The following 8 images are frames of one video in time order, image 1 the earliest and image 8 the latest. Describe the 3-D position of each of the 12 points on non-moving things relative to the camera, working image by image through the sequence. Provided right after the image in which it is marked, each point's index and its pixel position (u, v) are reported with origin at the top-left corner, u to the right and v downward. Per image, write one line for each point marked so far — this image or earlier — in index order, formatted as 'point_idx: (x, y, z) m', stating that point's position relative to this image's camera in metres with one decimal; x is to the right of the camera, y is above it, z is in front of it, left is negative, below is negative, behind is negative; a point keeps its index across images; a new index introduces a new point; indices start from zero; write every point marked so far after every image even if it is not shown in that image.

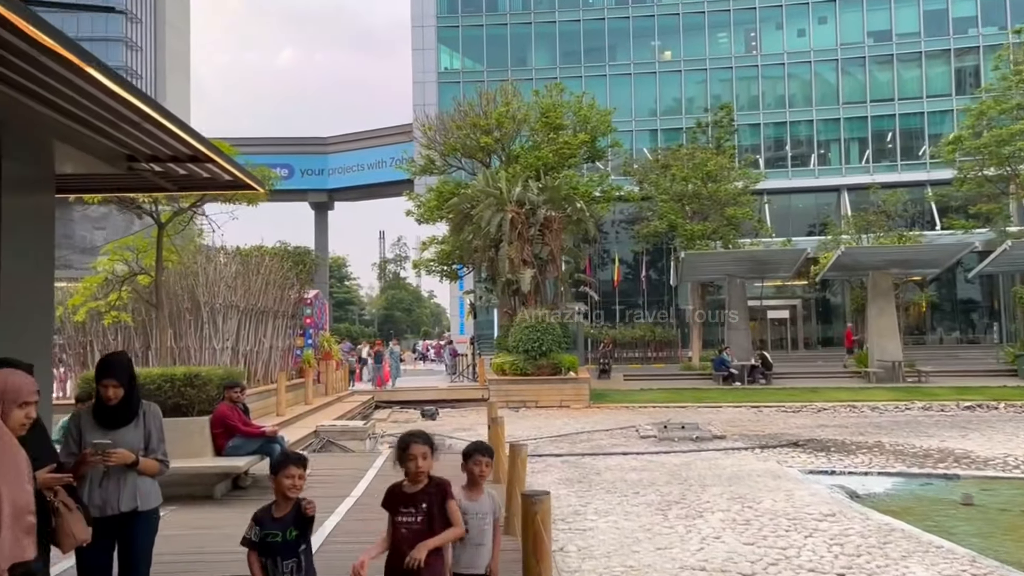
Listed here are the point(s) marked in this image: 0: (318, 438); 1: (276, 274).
0: (-3.4, -2.6, +15.2) m
1: (-4.9, +0.3, +17.9) m
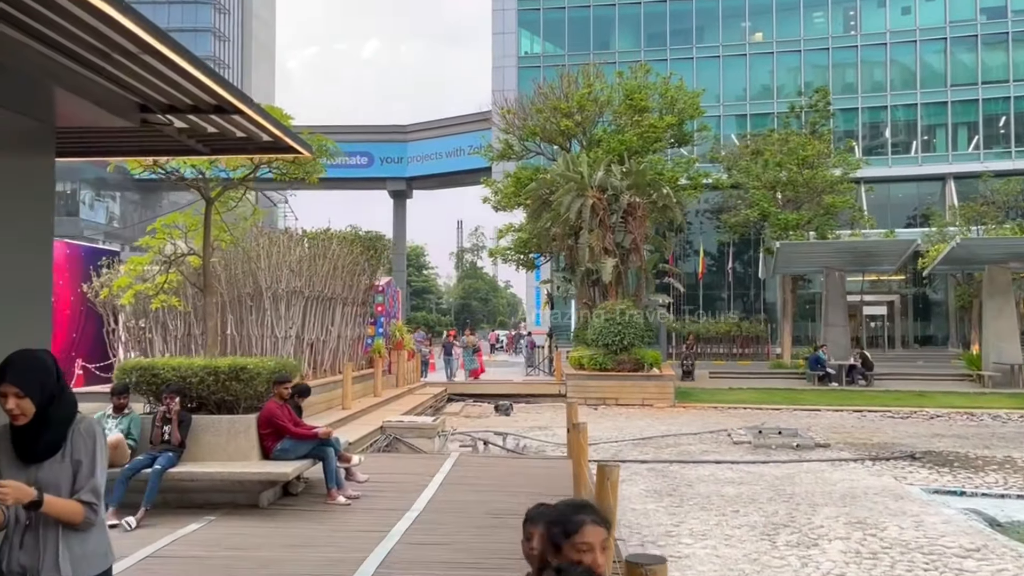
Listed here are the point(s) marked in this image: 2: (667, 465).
0: (-2.1, -2.4, +14.2) m
1: (-3.3, +0.5, +16.9) m
2: (+2.6, -2.9, +14.2) m
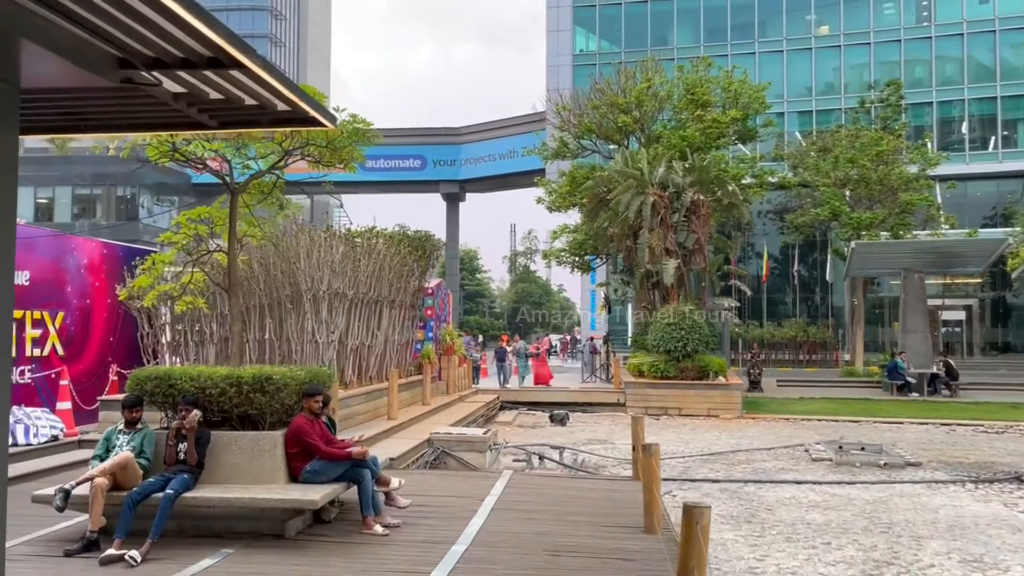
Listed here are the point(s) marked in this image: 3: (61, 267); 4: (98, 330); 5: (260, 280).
0: (-1.2, -2.4, +13.1) m
1: (-2.3, +0.5, +16.0) m
2: (+3.4, -3.0, +12.8) m
3: (-7.0, +0.3, +13.4) m
4: (-6.9, -0.7, +14.3) m
5: (-3.8, +0.1, +13.0) m
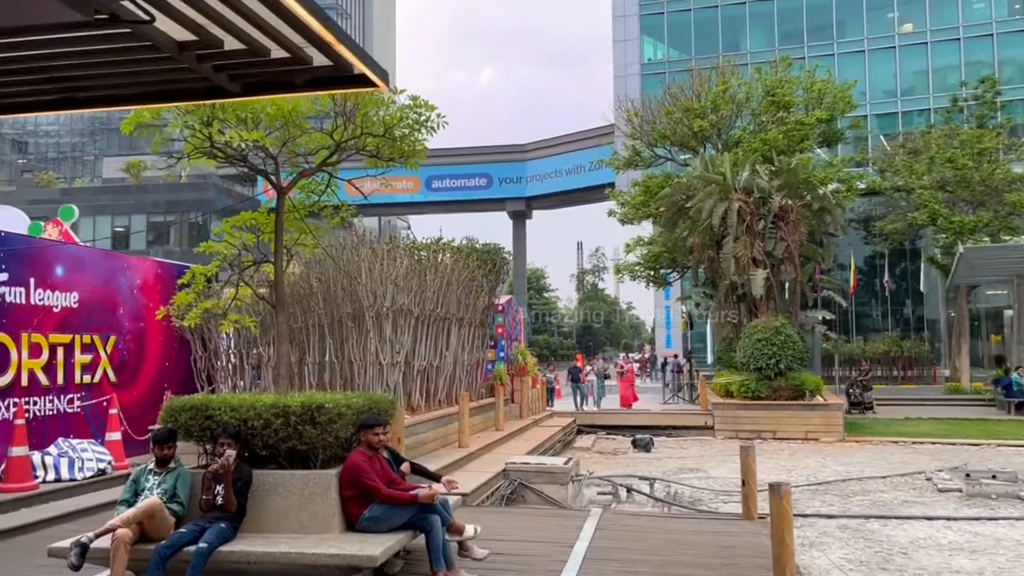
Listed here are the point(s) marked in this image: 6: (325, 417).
0: (0.0, -2.6, +11.8) m
1: (-0.9, +0.2, +14.8) m
2: (+4.6, -3.1, +11.1) m
3: (-5.9, 0.0, +12.7) m
4: (-5.6, -1.0, +13.4) m
5: (-2.7, -0.1, +12.0) m
6: (-1.4, -1.0, +6.4) m
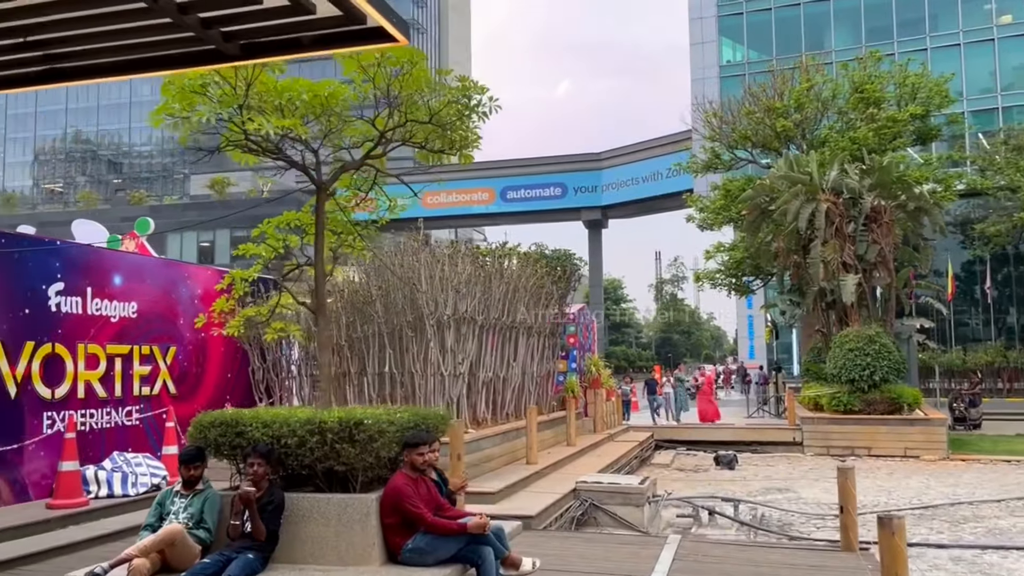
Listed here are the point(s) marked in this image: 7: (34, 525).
0: (+0.9, -2.7, +11.0) m
1: (+0.2, +0.1, +14.1) m
2: (+5.4, -3.1, +9.9) m
3: (-4.9, -0.1, +12.4) m
4: (-4.6, -1.2, +13.1) m
5: (-1.8, -0.2, +11.4) m
6: (-1.0, -1.0, +5.8) m
7: (-4.8, -2.4, +8.6) m
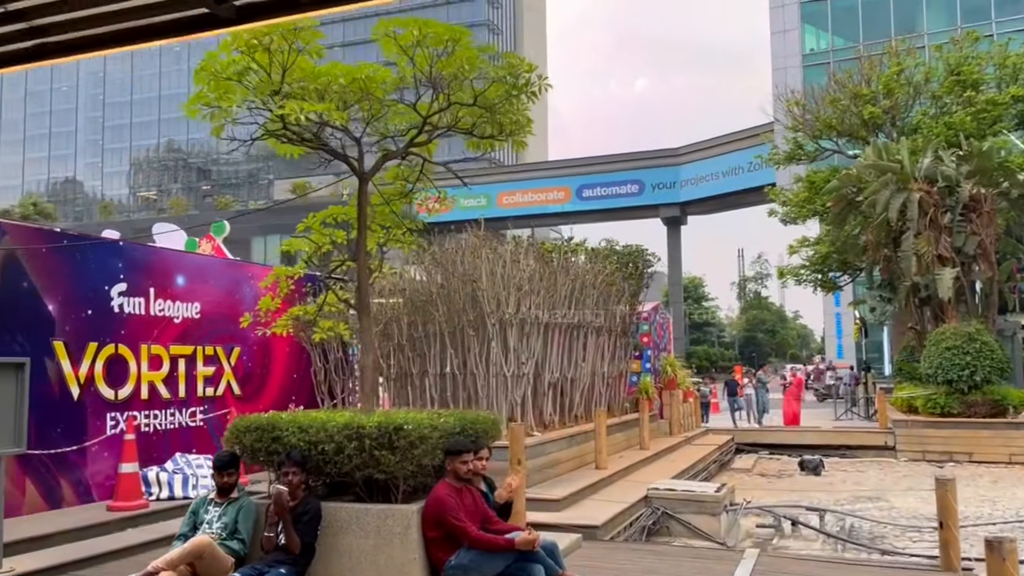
0: (+1.7, -2.7, +10.4) m
1: (+1.3, +0.1, +13.6) m
2: (+6.1, -3.0, +8.9) m
3: (-3.9, -0.1, +12.3) m
4: (-3.5, -1.2, +13.0) m
5: (-0.9, -0.2, +11.1) m
6: (-0.7, -1.0, +5.4) m
7: (-4.2, -2.4, +8.5) m
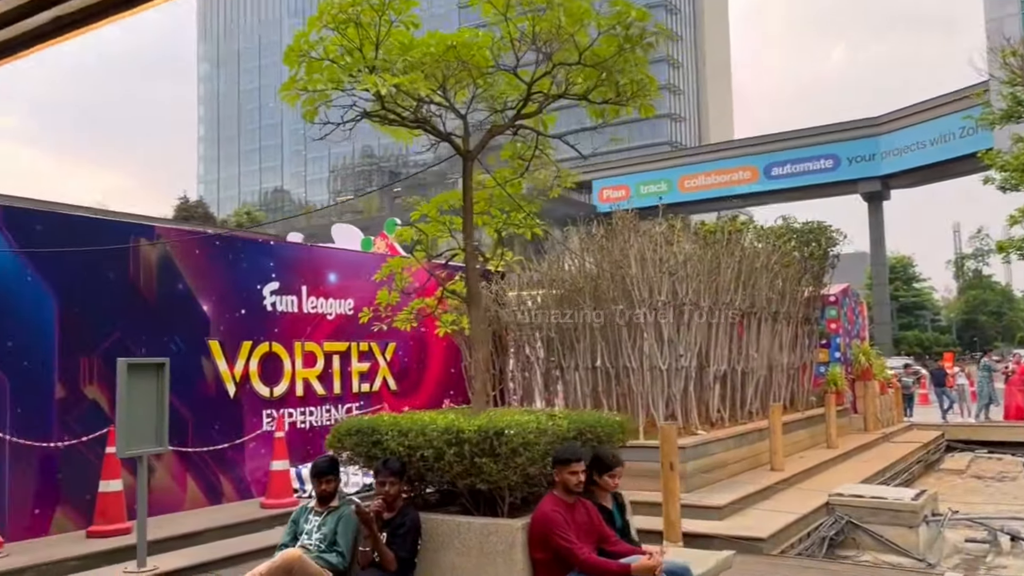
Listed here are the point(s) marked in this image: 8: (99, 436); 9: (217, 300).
0: (+3.4, -2.4, +9.2) m
1: (+3.7, +0.4, +12.3) m
2: (+7.4, -2.6, +6.7) m
3: (-1.7, -0.1, +12.2) m
4: (-1.1, -1.1, +12.9) m
5: (+0.9, -0.1, +10.4) m
6: (0.0, -0.9, +4.8) m
7: (-2.7, -2.4, +8.6) m
8: (-4.0, -1.4, +8.4) m
9: (-3.4, -0.1, +9.8) m
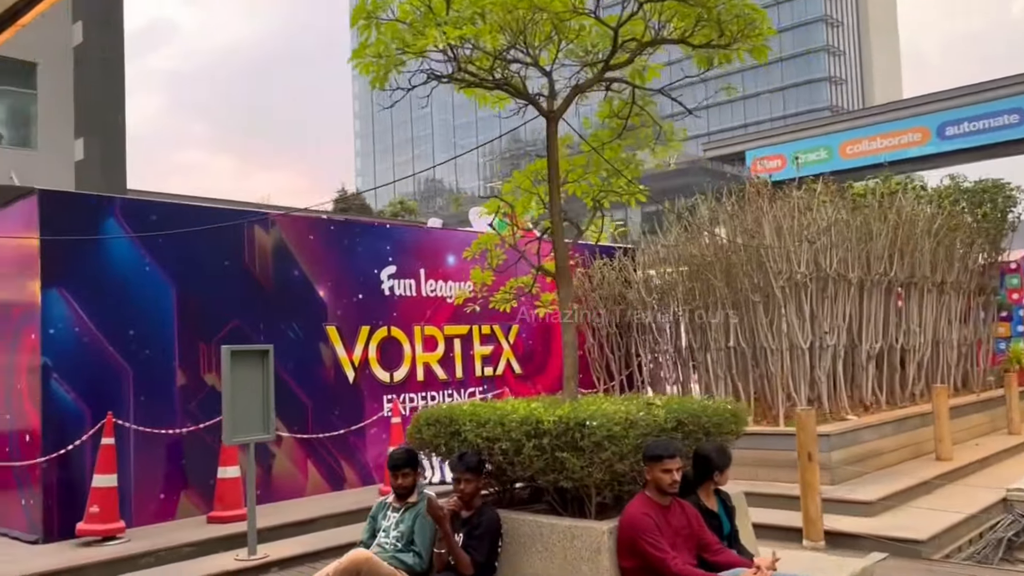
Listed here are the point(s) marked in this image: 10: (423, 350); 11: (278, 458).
0: (+4.6, -2.1, +7.9) m
1: (+5.3, +0.8, +10.9) m
2: (+8.1, -2.3, +4.8) m
3: (0.0, +0.2, +11.8) m
4: (+0.7, -0.8, +12.4) m
5: (+2.3, +0.2, +9.5) m
6: (+0.4, -0.7, +4.2) m
7: (-1.5, -2.2, +8.5) m
8: (-2.9, -1.3, +8.5) m
9: (-2.0, 0.0, +9.7) m
10: (-1.1, -0.8, +10.5) m
11: (-2.4, -1.8, +8.9) m
